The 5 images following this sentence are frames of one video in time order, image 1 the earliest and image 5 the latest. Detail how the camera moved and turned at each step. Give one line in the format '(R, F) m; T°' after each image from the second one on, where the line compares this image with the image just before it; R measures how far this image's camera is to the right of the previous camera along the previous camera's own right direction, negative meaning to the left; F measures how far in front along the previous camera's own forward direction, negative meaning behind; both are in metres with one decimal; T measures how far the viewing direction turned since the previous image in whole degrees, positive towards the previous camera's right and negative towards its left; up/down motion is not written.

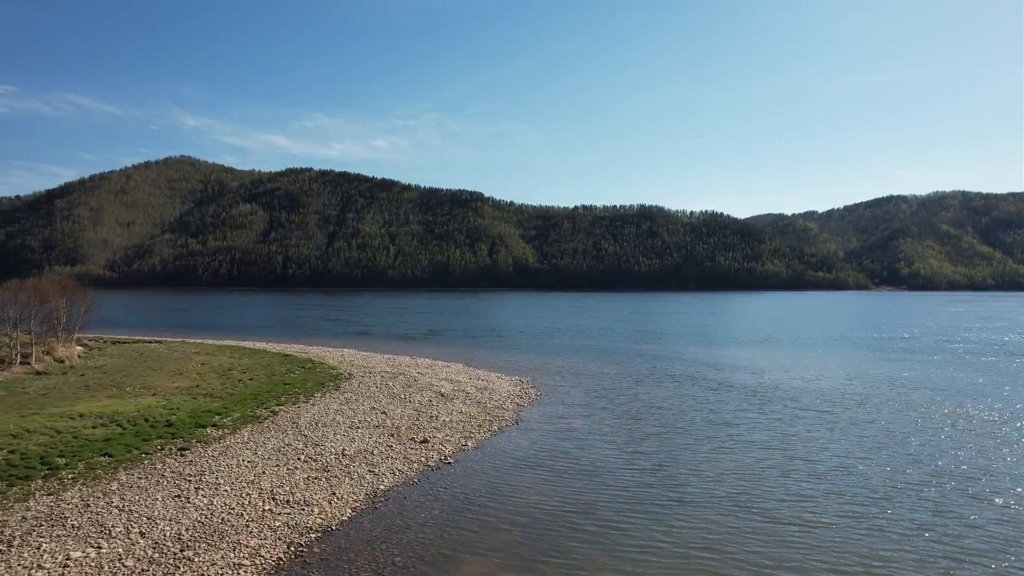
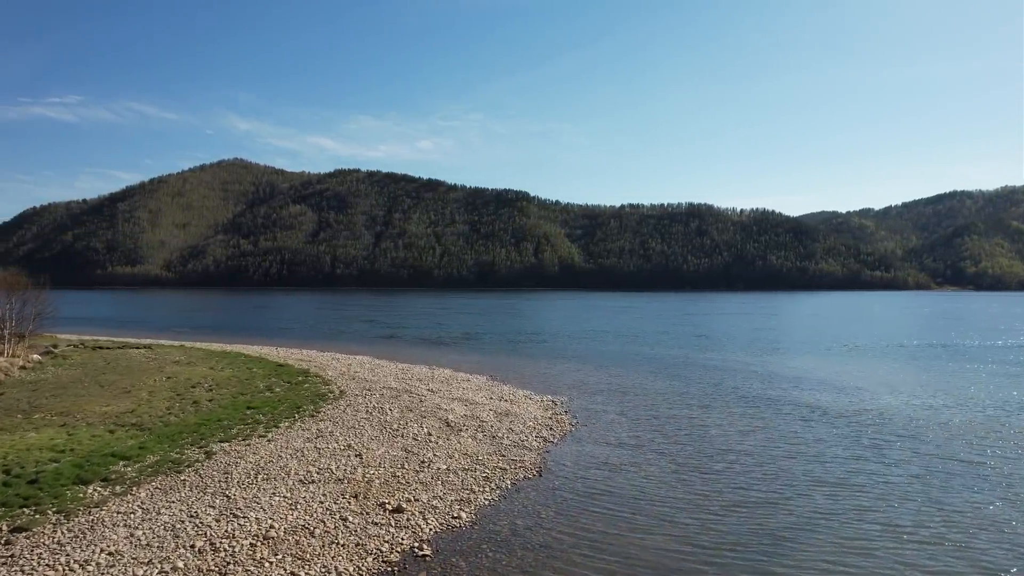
(+0.6, +5.9) m; -4°
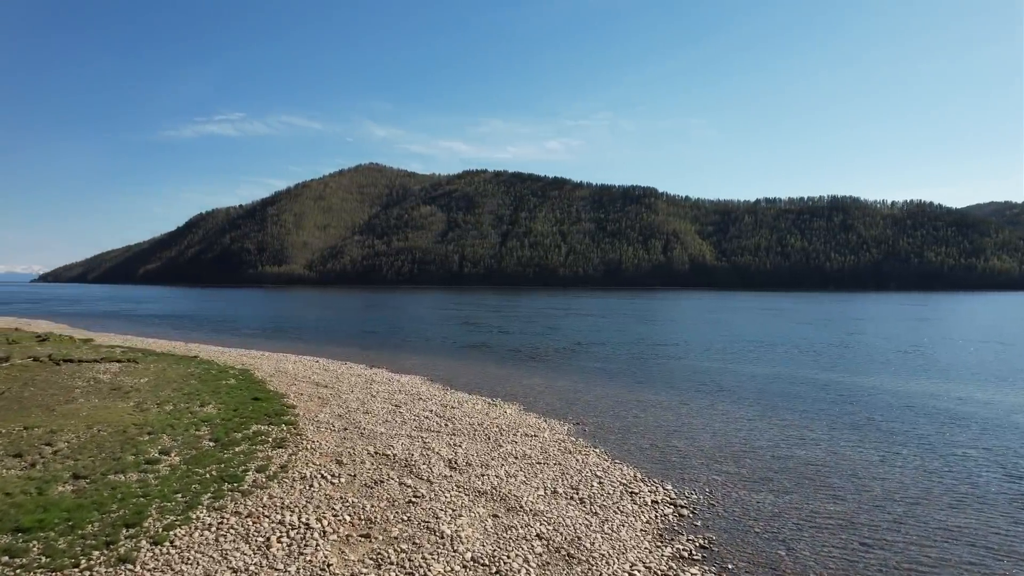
(+0.8, +12.2) m; -10°
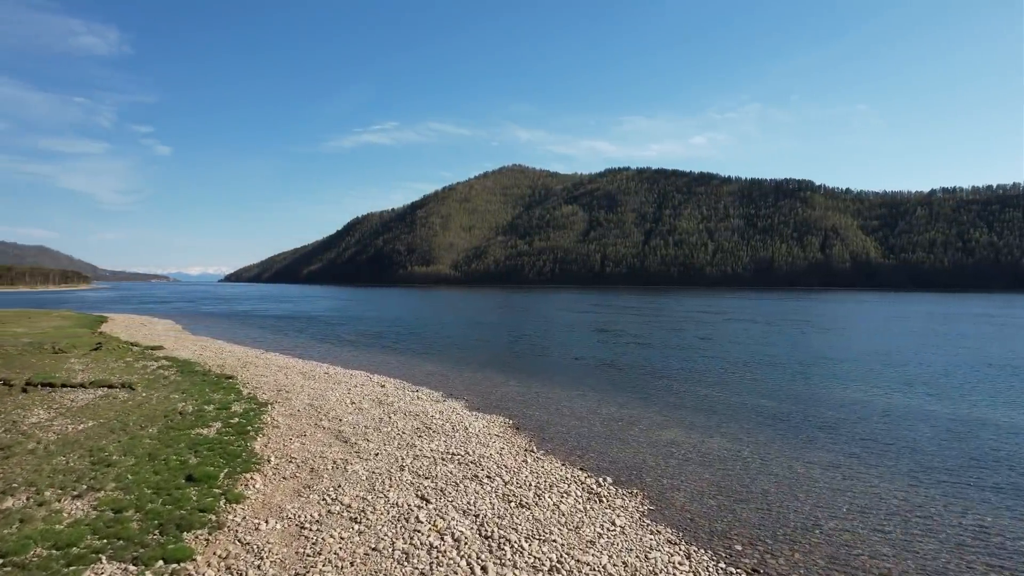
(+0.5, +10.0) m; -12°
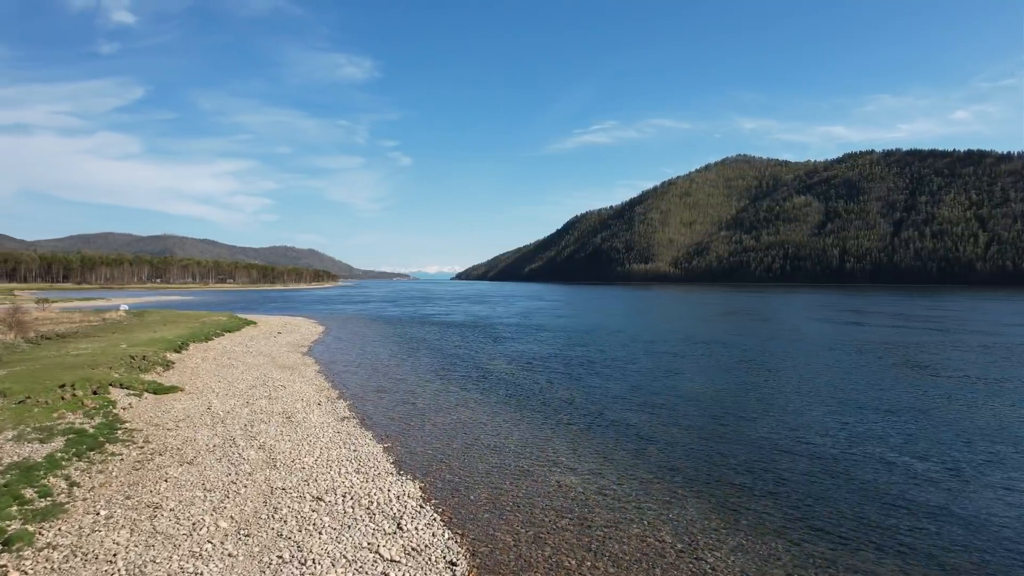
(-0.4, +19.6) m; -18°
